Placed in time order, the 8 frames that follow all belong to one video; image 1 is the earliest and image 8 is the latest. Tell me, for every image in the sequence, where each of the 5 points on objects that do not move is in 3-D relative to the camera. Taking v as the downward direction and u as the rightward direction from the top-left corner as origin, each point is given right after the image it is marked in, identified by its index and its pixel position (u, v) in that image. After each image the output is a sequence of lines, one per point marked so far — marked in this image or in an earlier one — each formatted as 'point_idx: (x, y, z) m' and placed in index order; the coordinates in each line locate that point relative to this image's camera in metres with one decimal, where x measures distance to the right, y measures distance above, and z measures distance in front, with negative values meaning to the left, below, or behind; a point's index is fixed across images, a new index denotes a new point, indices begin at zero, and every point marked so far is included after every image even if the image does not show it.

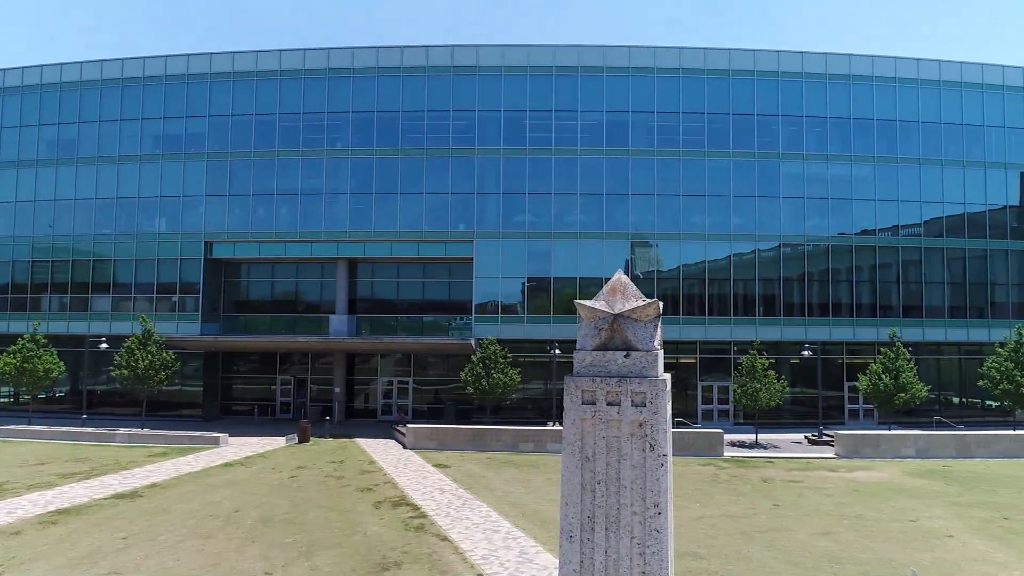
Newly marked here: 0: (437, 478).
0: (-2.1, -5.3, +19.8) m
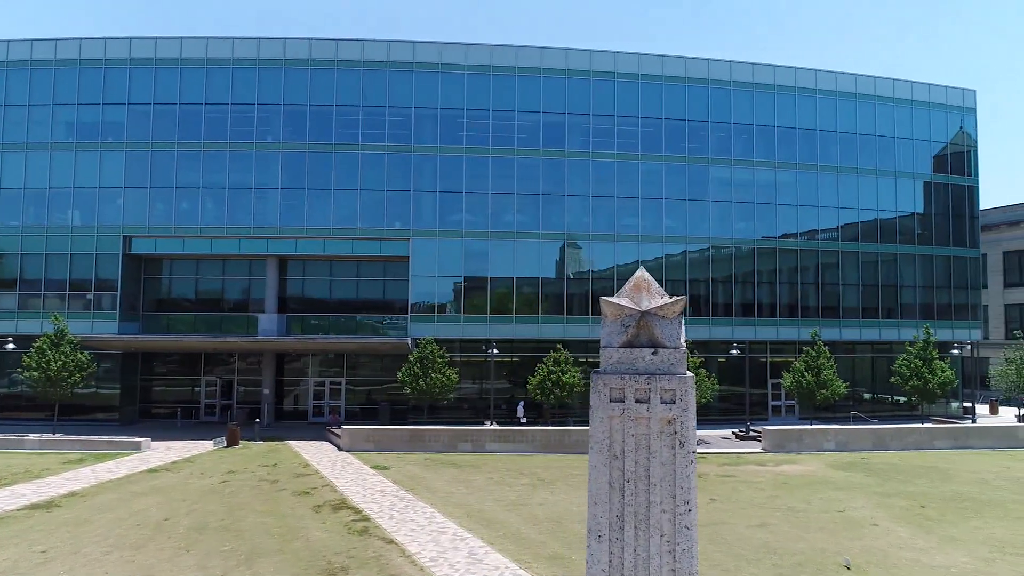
0: (-3.7, -5.2, +19.5) m
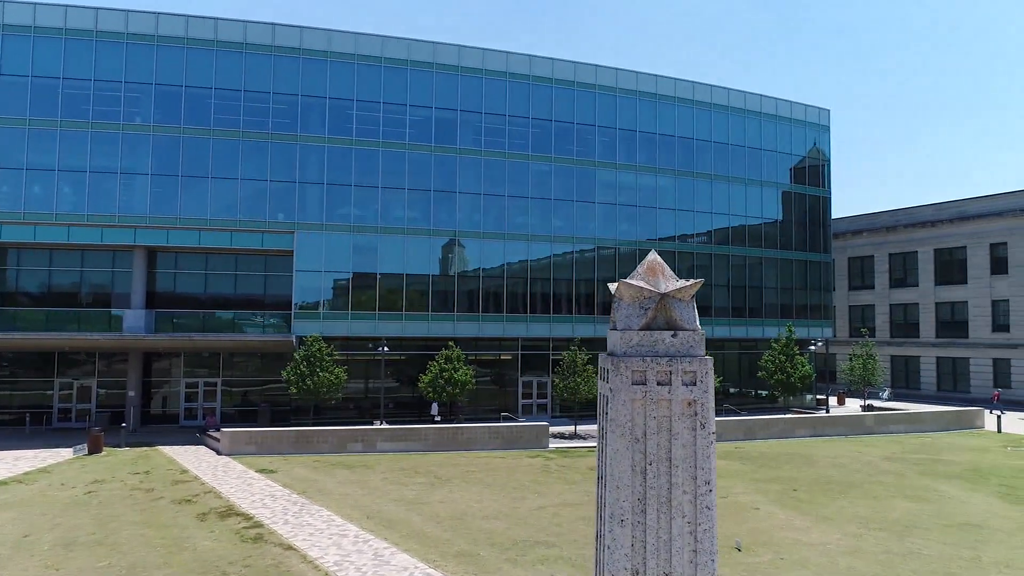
0: (-6.4, -5.1, +18.5) m
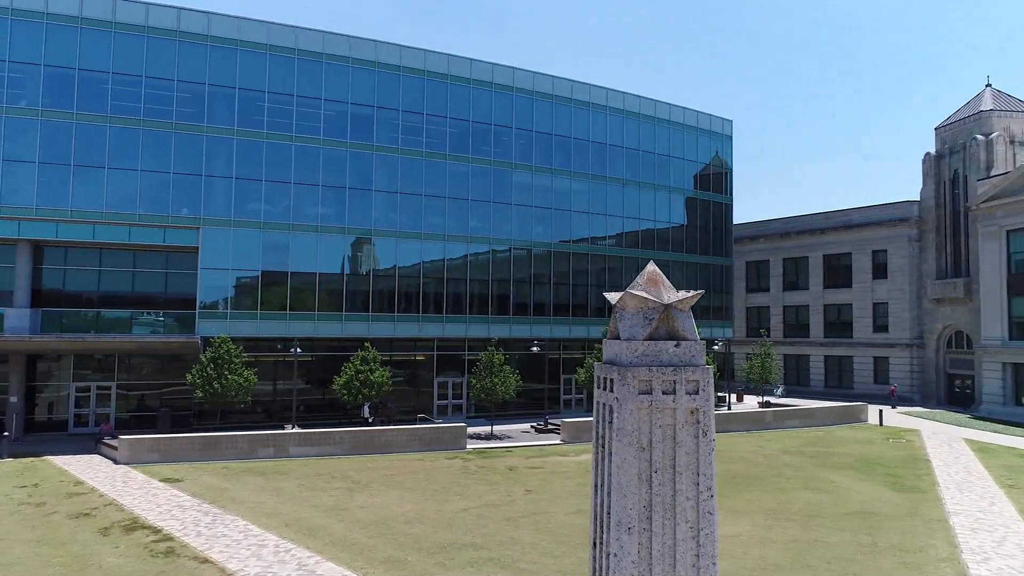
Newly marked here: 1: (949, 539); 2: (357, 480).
0: (-8.3, -5.0, +17.5) m
1: (+9.0, -5.2, +14.8) m
2: (-4.2, -5.2, +19.4) m
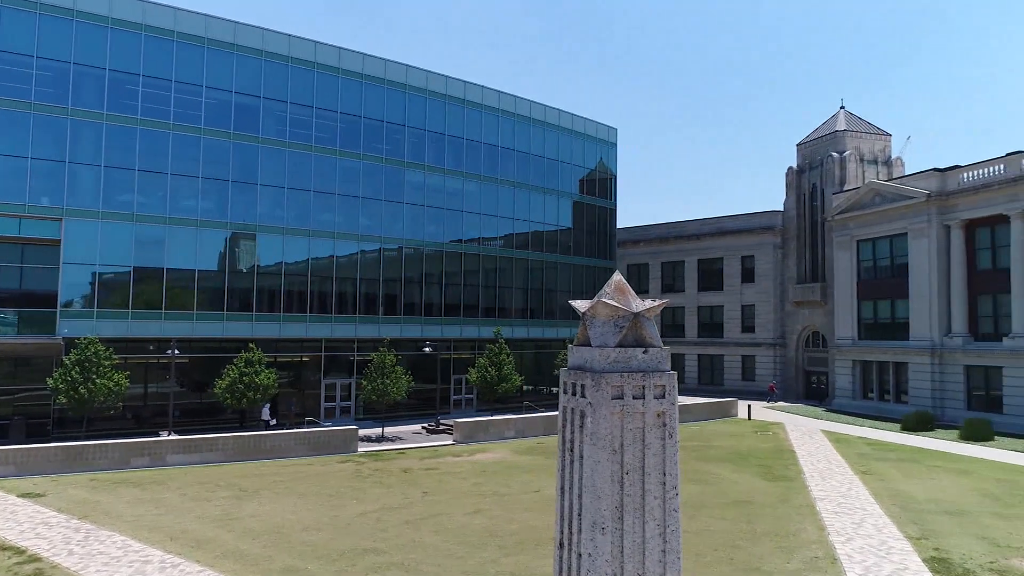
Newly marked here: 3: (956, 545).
0: (-10.7, -5.0, +16.0) m
1: (+6.8, -5.3, +16.1) m
2: (-6.9, -5.2, +18.6) m
3: (+8.9, -5.2, +14.4) m
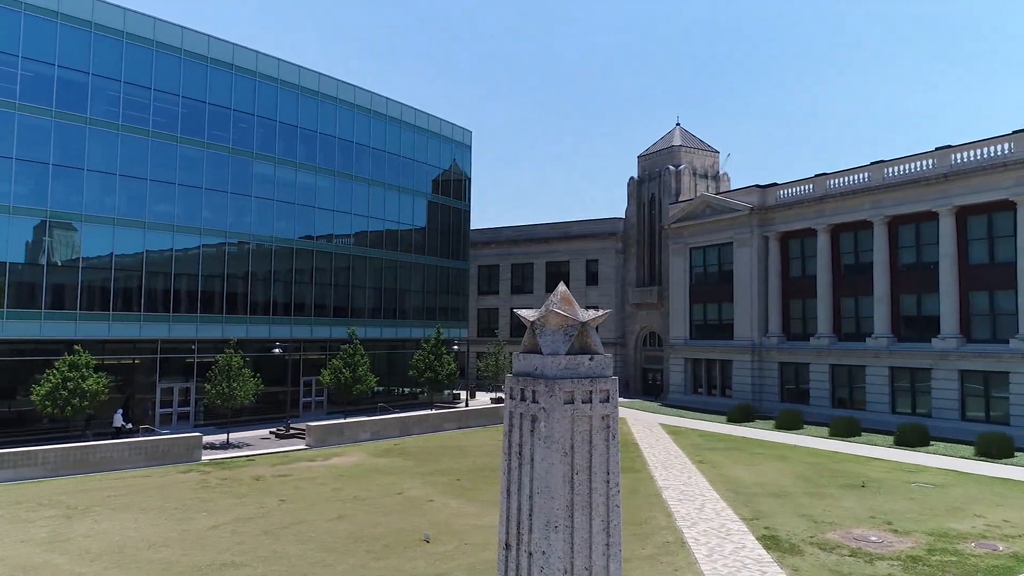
0: (-13.4, -4.8, +13.5) m
1: (+3.7, -5.4, +17.4) m
2: (-10.3, -5.1, +16.8) m
3: (+6.1, -5.3, +16.1) m
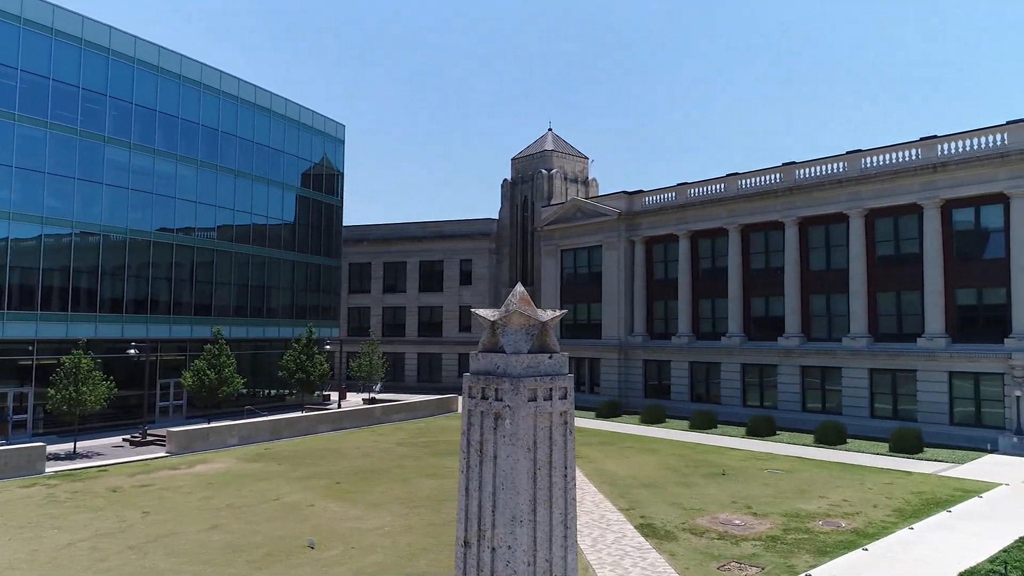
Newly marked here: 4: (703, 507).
0: (-15.2, -4.7, +10.9) m
1: (+0.8, -5.4, +17.9) m
2: (-12.8, -5.0, +14.7) m
3: (+3.4, -5.4, +17.1) m
4: (+4.7, -5.4, +17.6) m
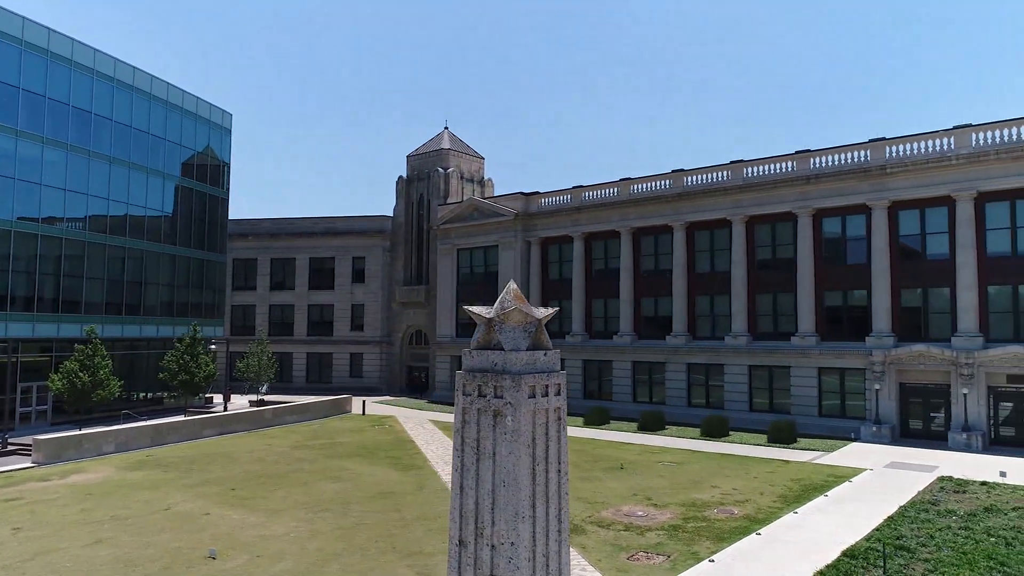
0: (-16.2, -4.5, +8.4) m
1: (-1.5, -5.4, +17.9) m
2: (-14.4, -4.8, +12.6) m
3: (+1.2, -5.3, +17.5) m
4: (+2.4, -5.4, +18.2) m
